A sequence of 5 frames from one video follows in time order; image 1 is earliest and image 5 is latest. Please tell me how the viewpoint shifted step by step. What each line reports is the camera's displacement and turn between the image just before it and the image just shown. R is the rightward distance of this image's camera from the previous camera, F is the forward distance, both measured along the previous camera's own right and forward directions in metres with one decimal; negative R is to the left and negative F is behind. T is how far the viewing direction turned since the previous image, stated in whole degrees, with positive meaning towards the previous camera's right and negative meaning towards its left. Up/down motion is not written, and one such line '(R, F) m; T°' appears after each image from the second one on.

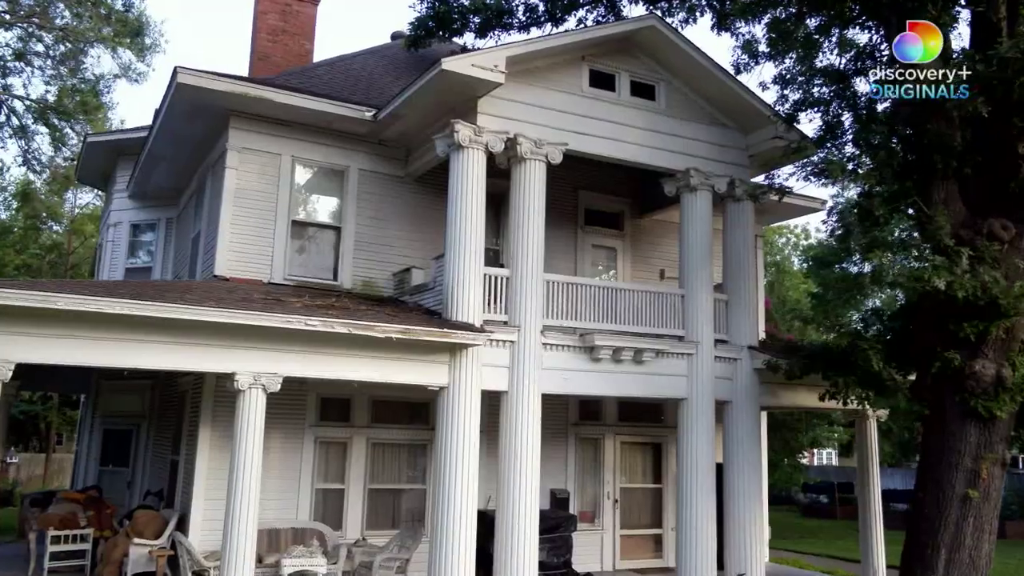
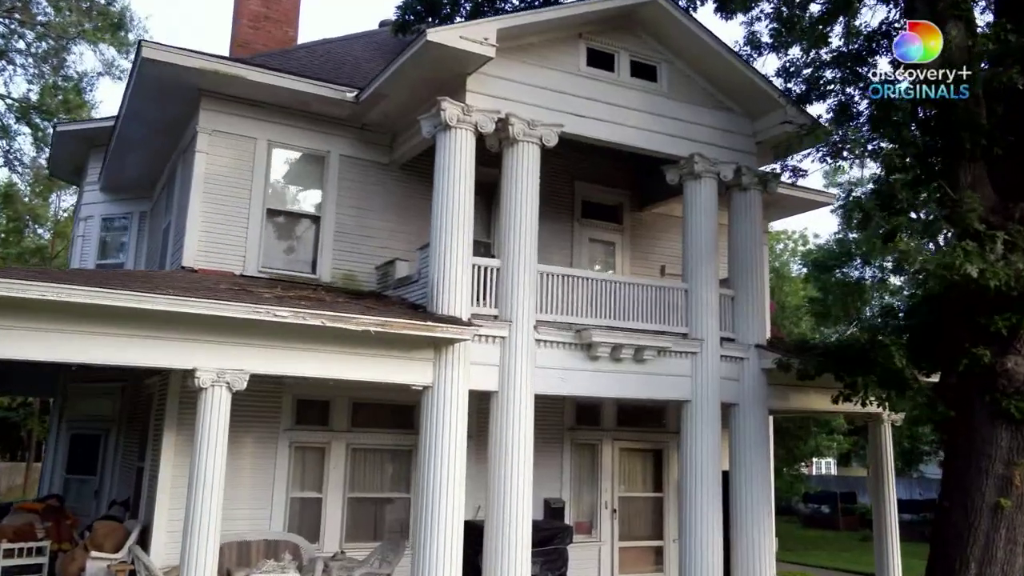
(+0.1, +0.8) m; 0°
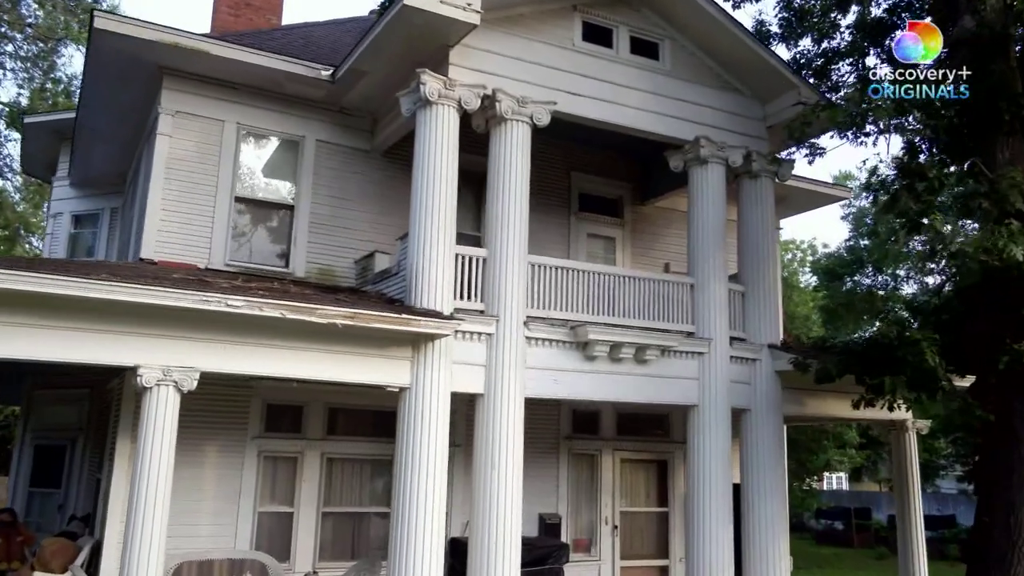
(+0.2, +0.9) m; 0°
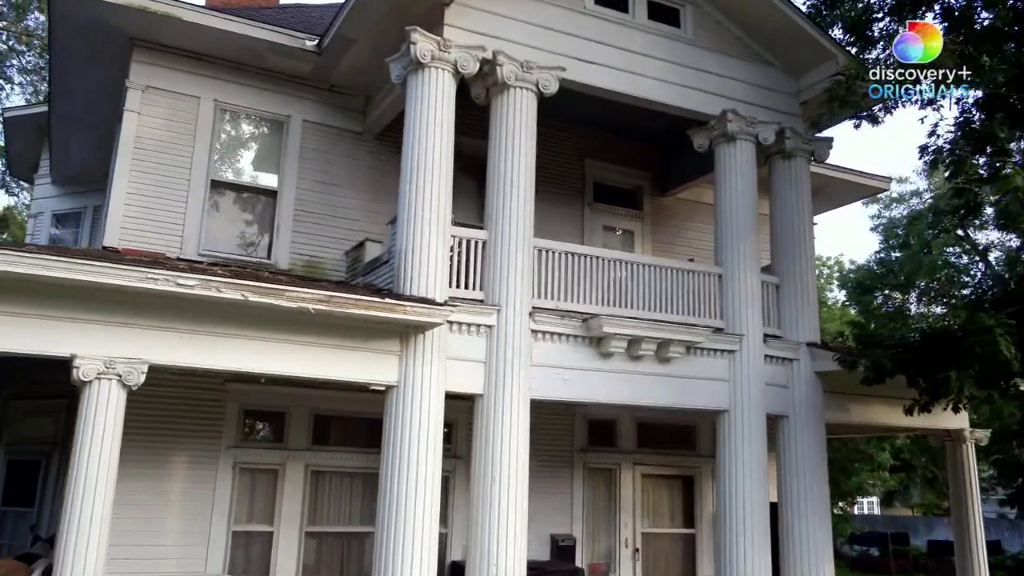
(+0.2, +1.1) m; -1°
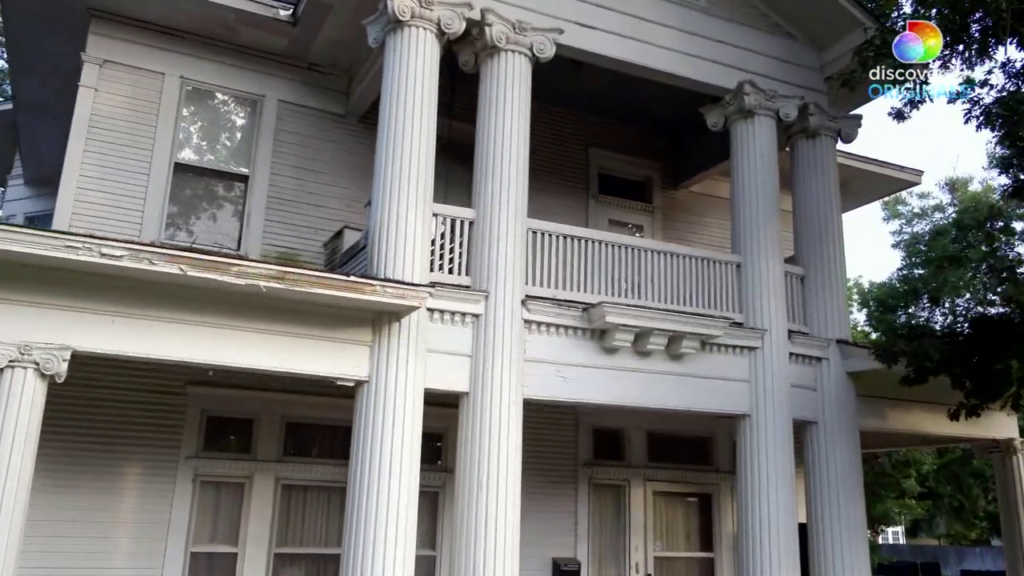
(+0.2, +0.9) m; -1°
